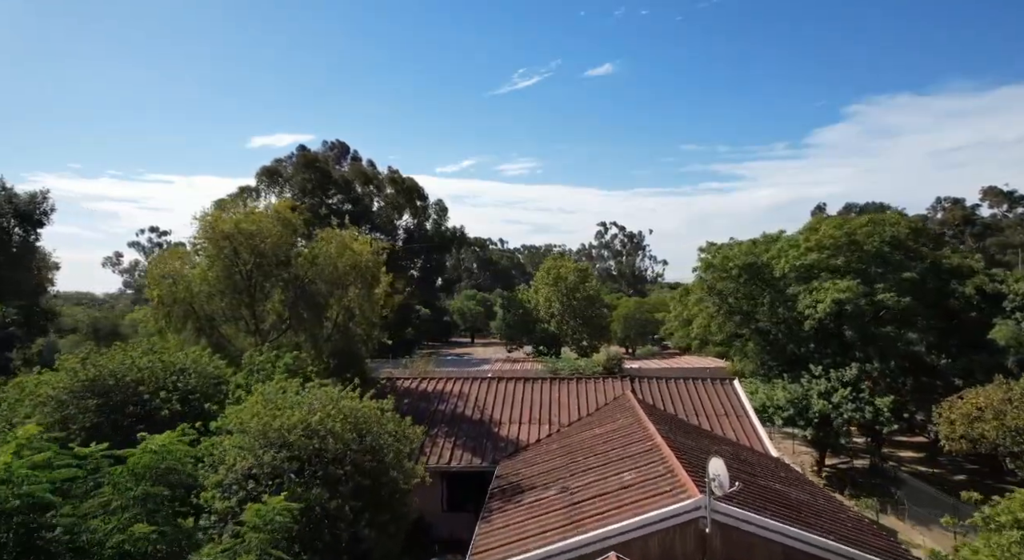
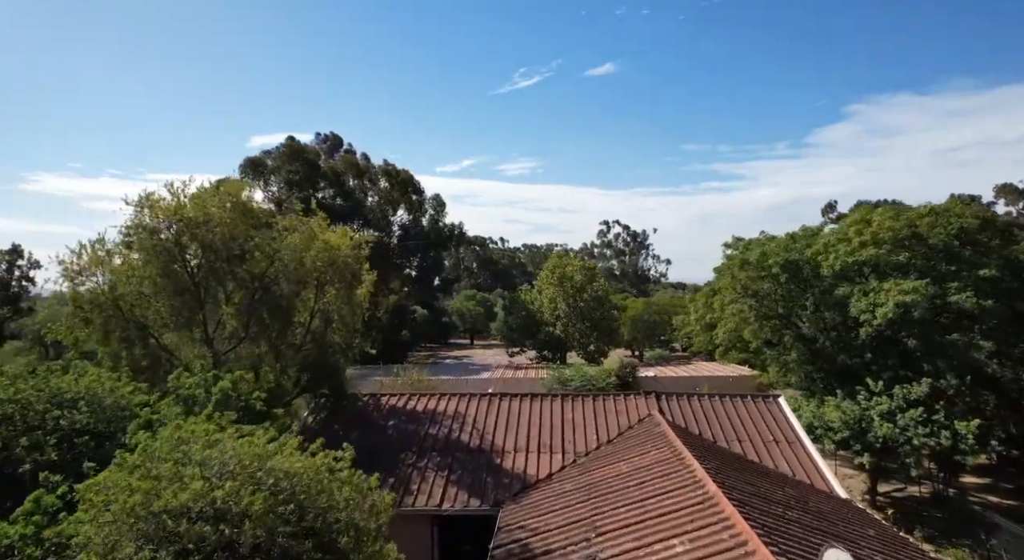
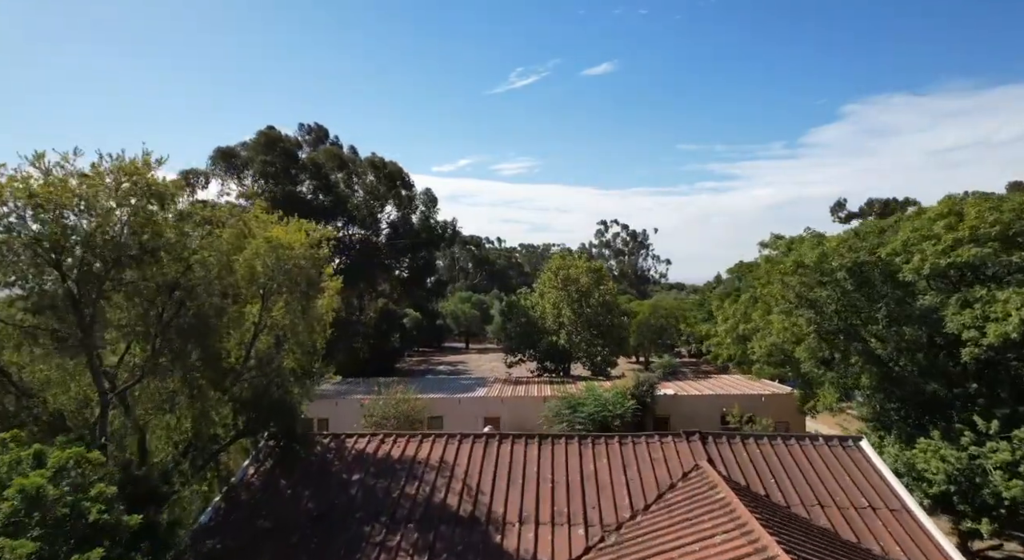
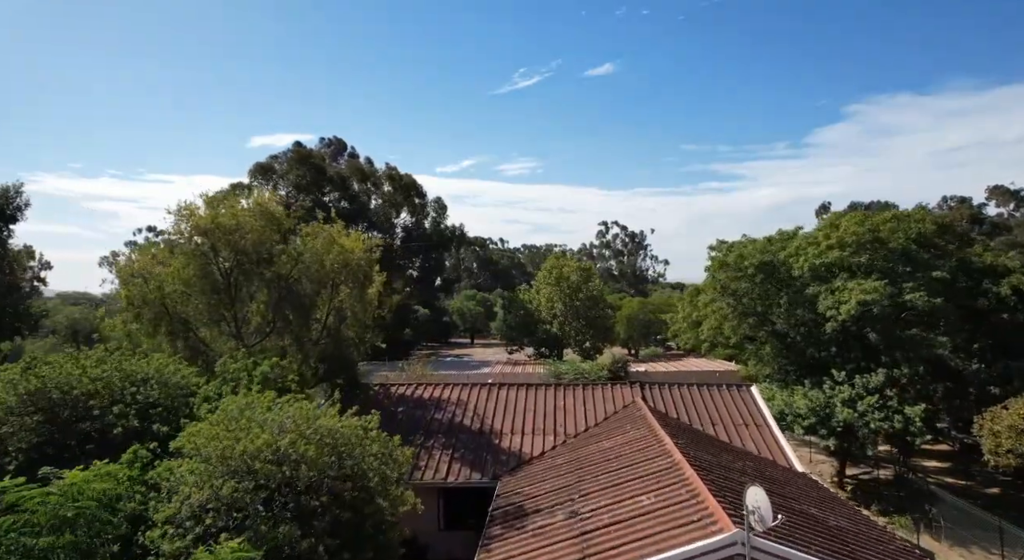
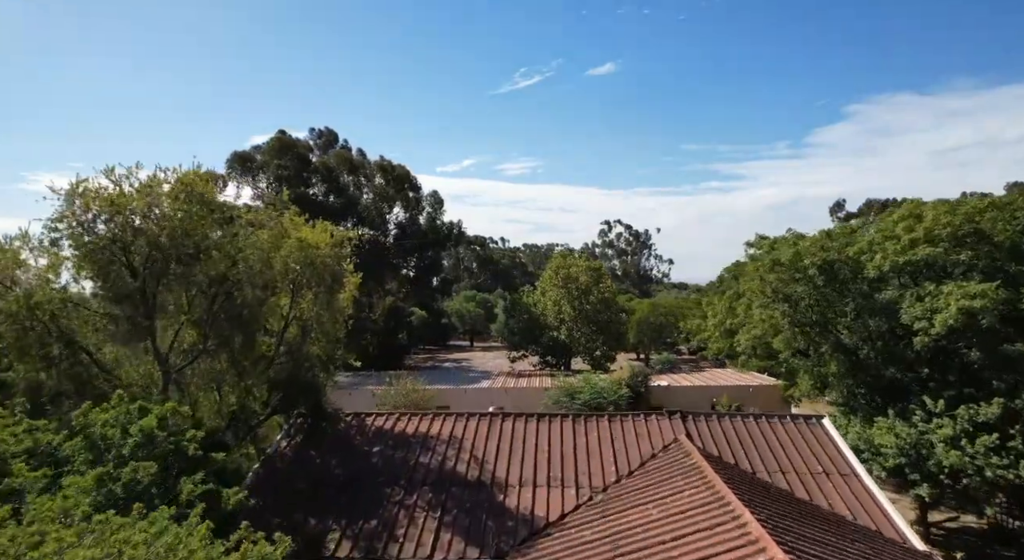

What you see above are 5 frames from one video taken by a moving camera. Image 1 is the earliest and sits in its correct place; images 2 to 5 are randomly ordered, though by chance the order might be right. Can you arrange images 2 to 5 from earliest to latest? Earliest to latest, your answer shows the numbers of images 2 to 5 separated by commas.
4, 2, 5, 3
